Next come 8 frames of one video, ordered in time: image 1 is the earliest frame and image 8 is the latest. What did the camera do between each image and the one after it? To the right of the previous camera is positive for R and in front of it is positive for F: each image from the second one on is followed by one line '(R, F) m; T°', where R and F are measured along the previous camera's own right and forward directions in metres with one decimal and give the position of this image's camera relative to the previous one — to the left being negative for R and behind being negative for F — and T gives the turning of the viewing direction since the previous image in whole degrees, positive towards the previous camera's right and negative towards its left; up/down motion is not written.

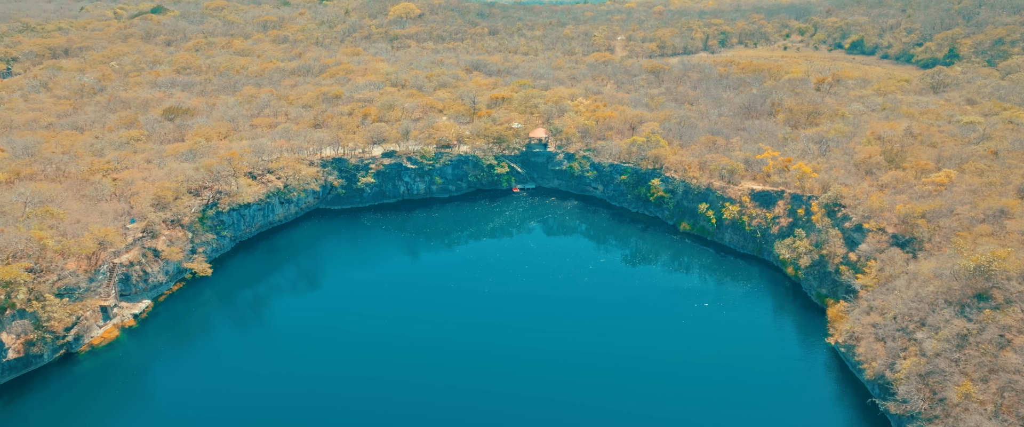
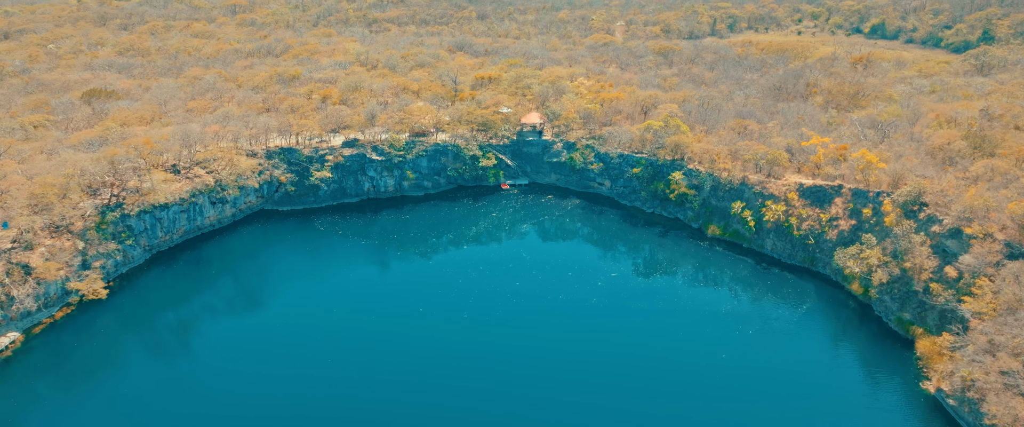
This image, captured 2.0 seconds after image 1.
(+0.6, +19.4) m; +1°
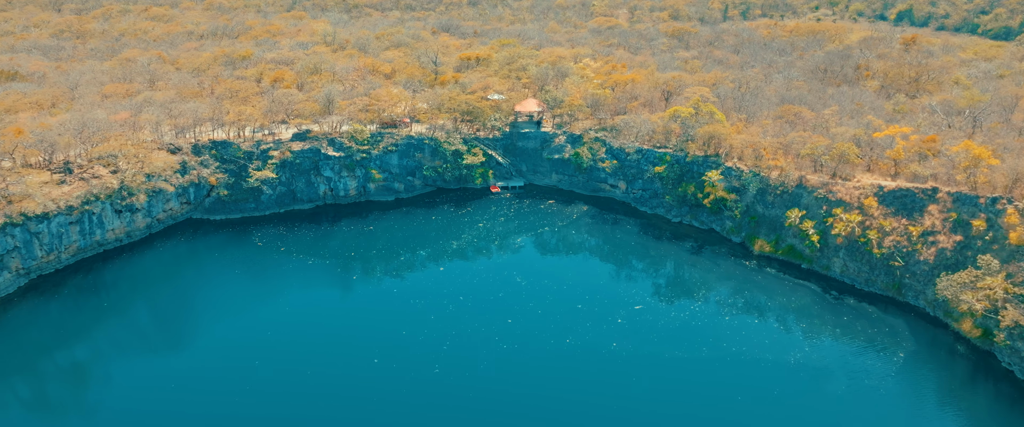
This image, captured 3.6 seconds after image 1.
(+0.4, +18.0) m; 0°
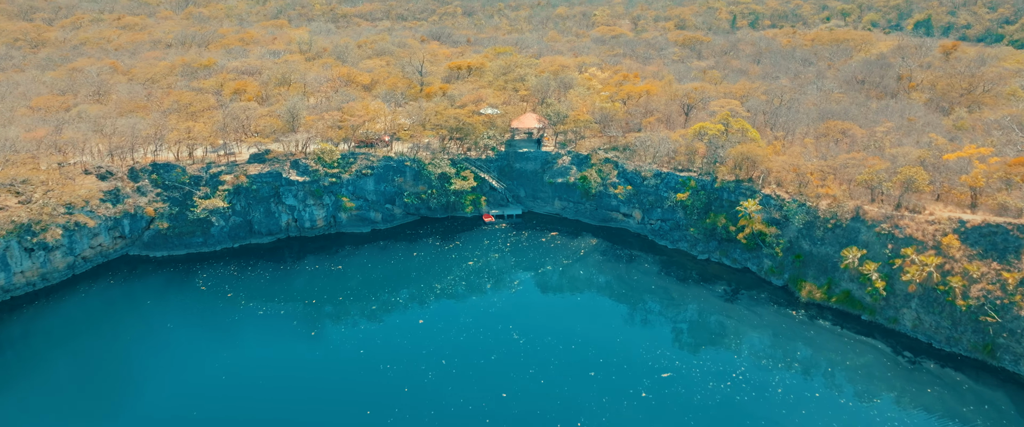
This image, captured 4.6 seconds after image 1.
(+0.1, +11.0) m; 0°
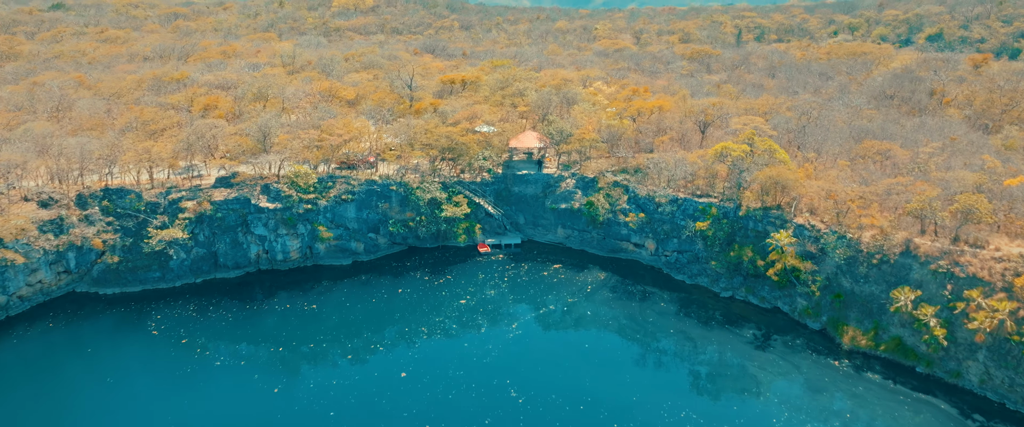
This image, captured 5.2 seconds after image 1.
(+0.1, +6.9) m; 0°
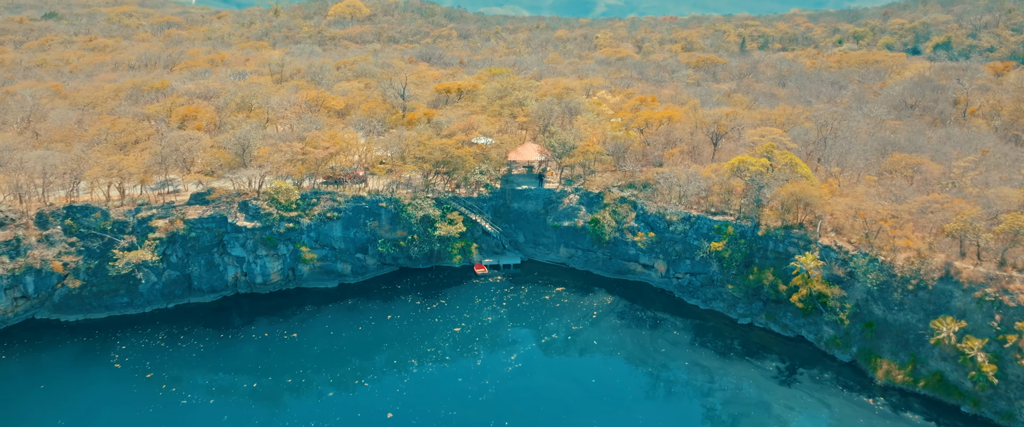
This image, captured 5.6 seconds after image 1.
(0.0, +4.2) m; 0°
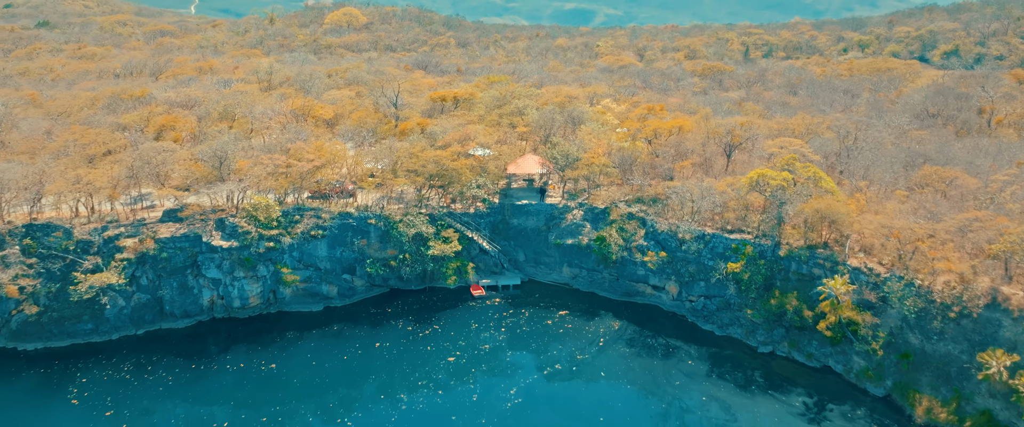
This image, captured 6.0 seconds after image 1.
(0.0, +4.0) m; 0°
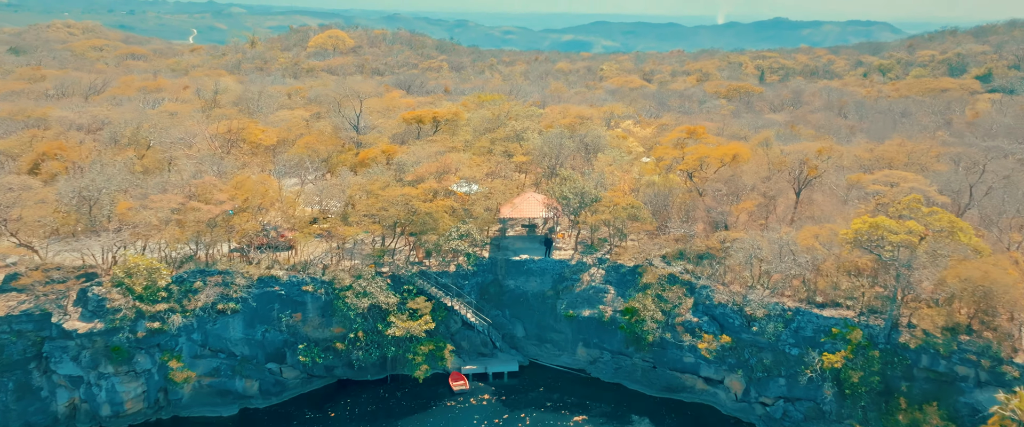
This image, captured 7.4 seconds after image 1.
(+0.2, +14.4) m; 0°
